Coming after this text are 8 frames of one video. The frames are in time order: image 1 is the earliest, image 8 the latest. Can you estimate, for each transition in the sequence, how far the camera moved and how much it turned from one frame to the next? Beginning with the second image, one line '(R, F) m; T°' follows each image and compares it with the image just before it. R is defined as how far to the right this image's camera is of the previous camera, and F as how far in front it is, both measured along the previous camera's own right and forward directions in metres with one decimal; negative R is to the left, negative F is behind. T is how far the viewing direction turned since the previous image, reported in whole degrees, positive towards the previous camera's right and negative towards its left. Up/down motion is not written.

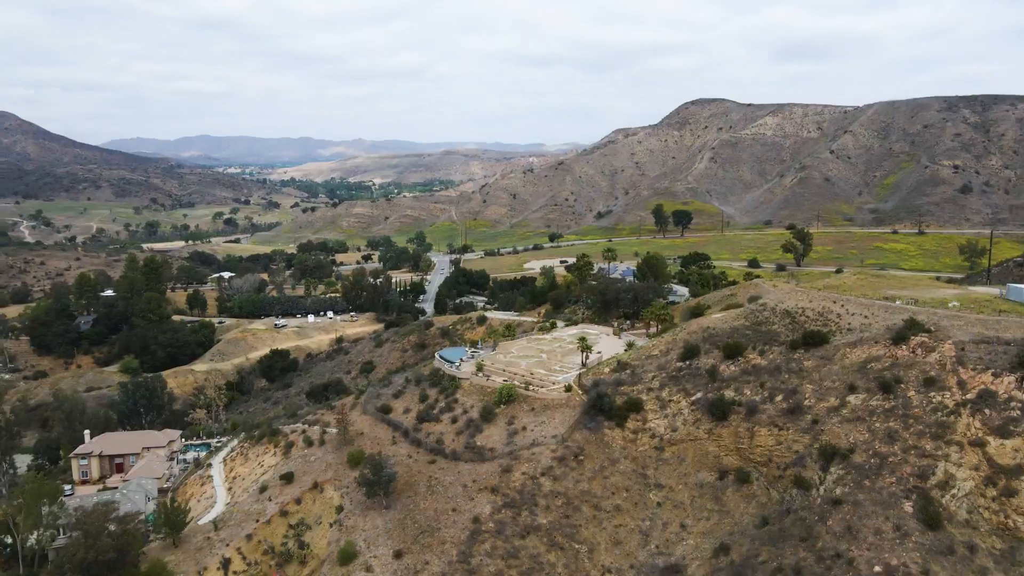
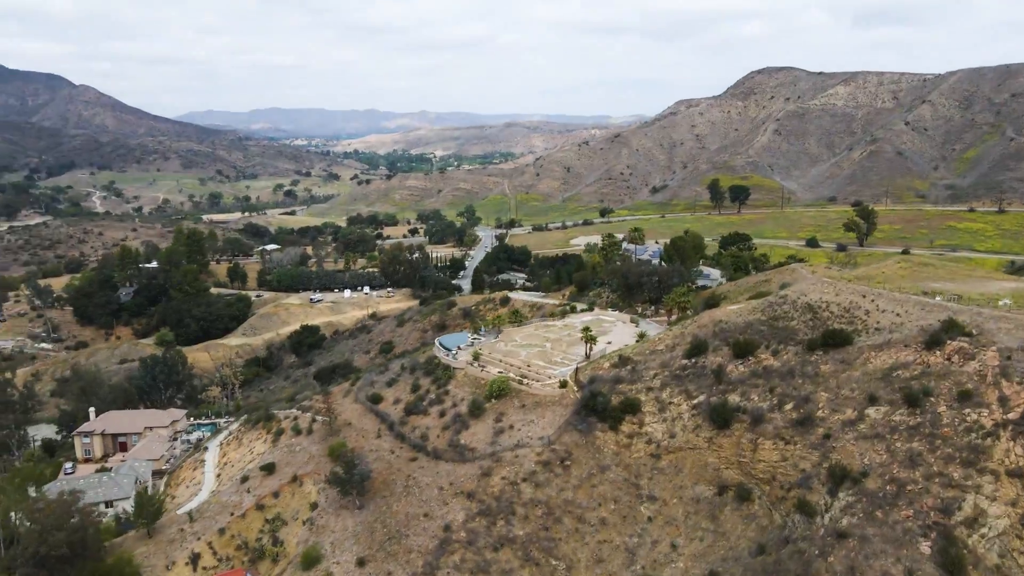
(+4.1, +4.3) m; -5°
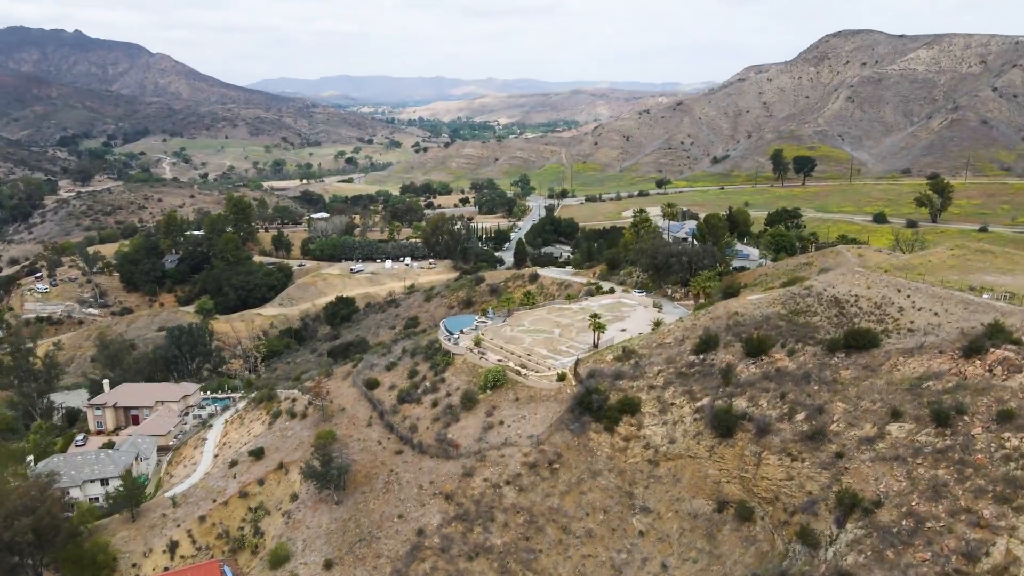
(+3.7, +3.8) m; -5°
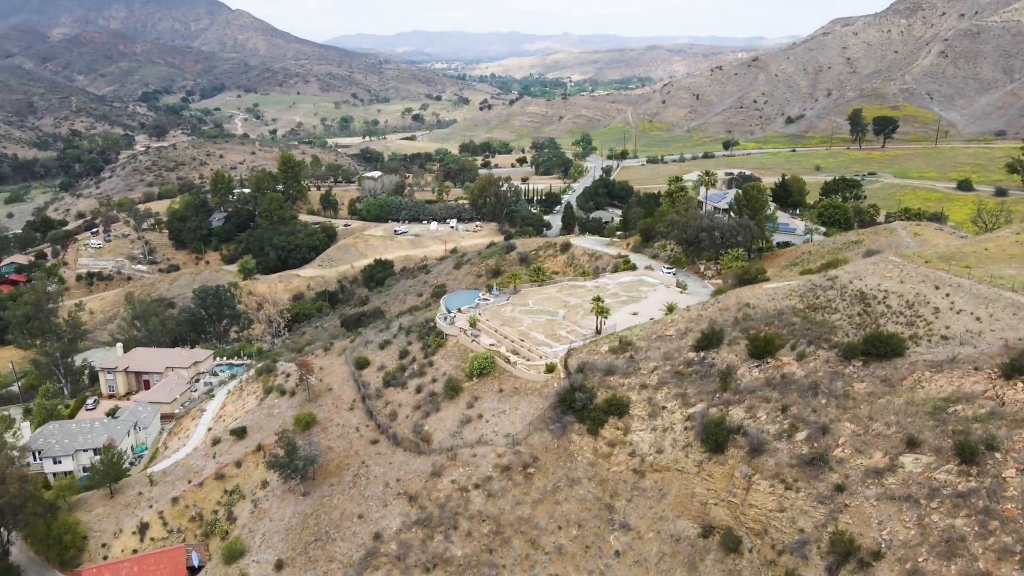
(+4.1, +4.2) m; -5°
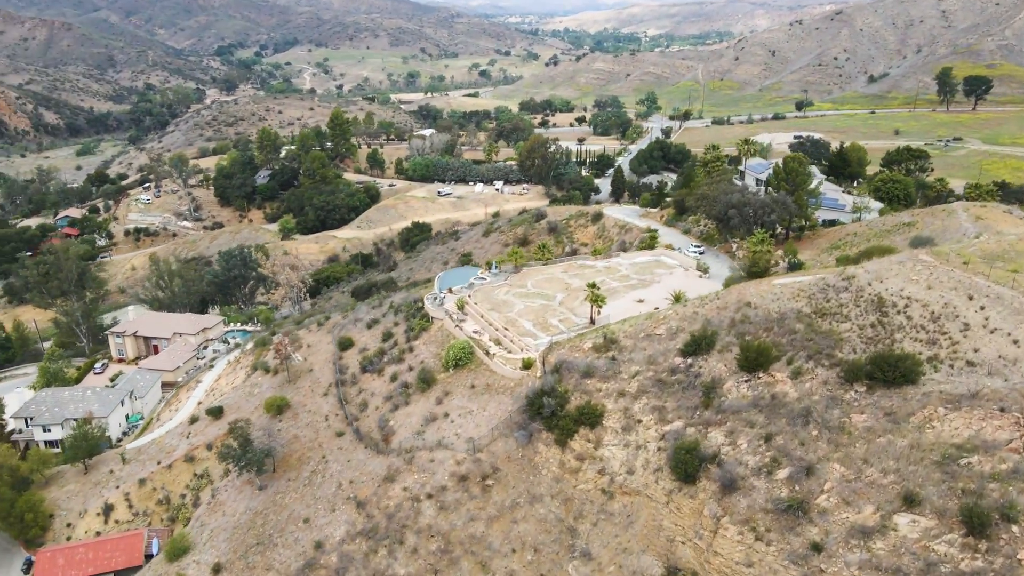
(+4.1, +4.1) m; -5°
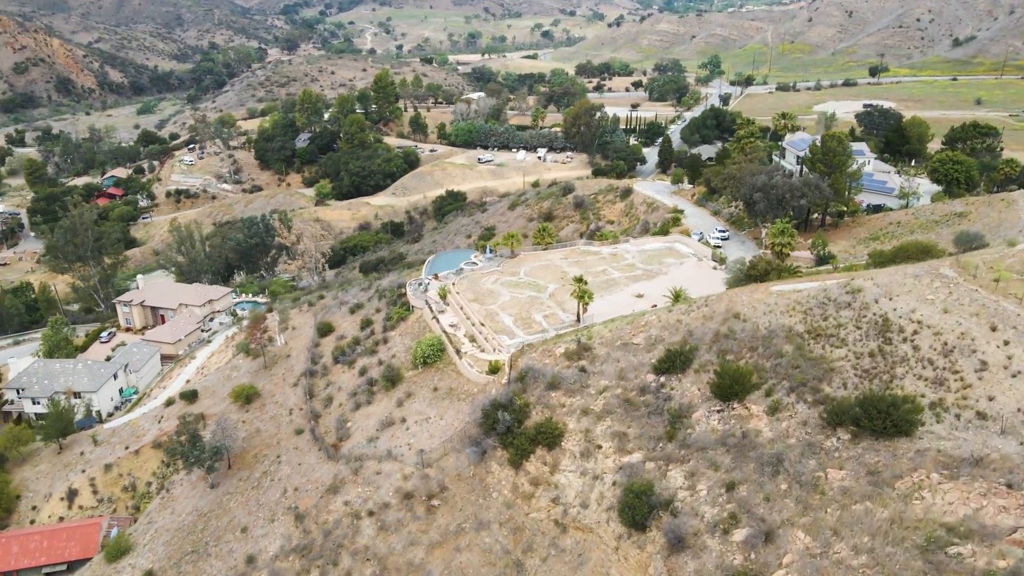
(+3.7, +3.6) m; -5°
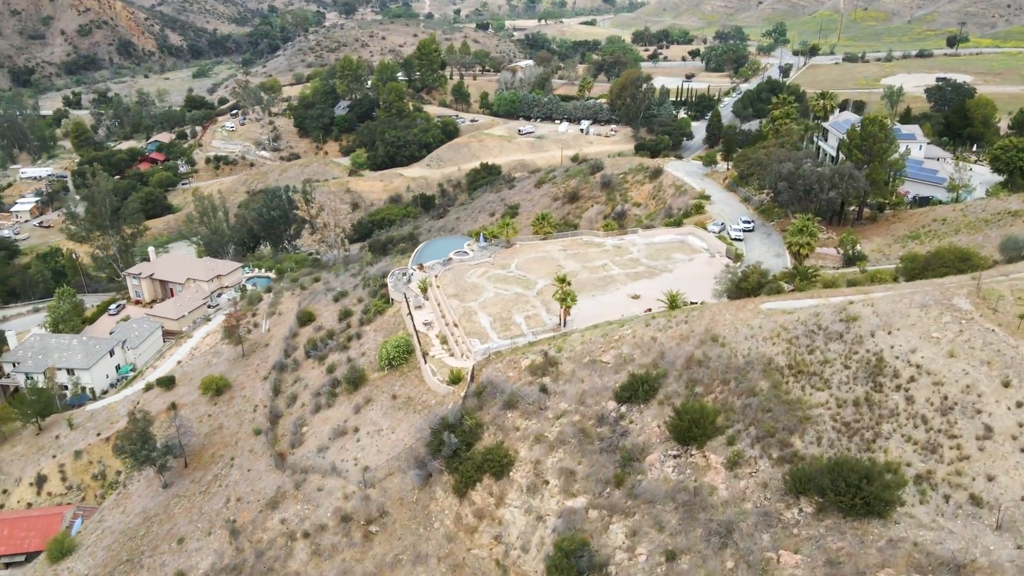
(+3.2, +3.1) m; -4°
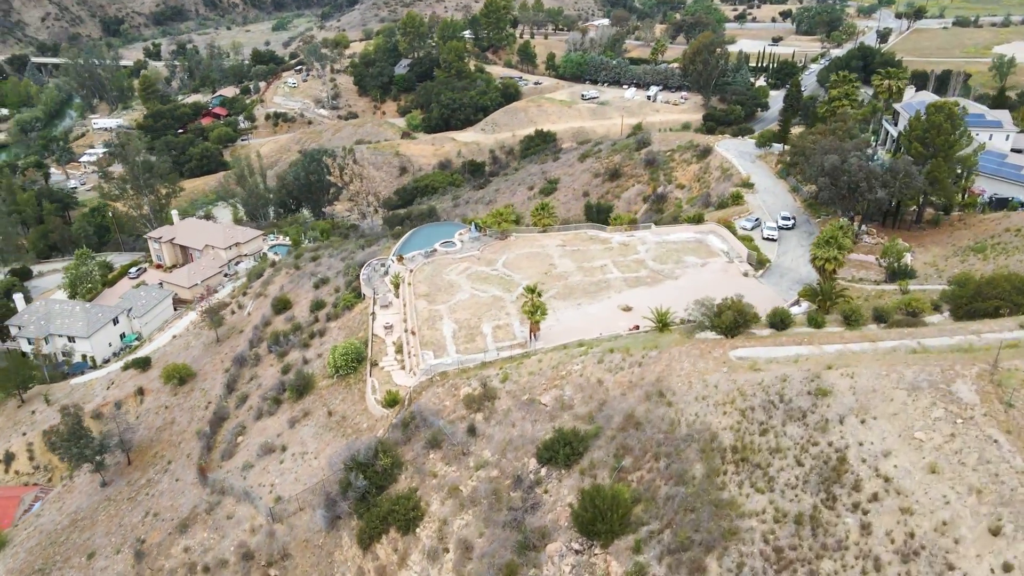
(+4.0, +4.0) m; -6°
